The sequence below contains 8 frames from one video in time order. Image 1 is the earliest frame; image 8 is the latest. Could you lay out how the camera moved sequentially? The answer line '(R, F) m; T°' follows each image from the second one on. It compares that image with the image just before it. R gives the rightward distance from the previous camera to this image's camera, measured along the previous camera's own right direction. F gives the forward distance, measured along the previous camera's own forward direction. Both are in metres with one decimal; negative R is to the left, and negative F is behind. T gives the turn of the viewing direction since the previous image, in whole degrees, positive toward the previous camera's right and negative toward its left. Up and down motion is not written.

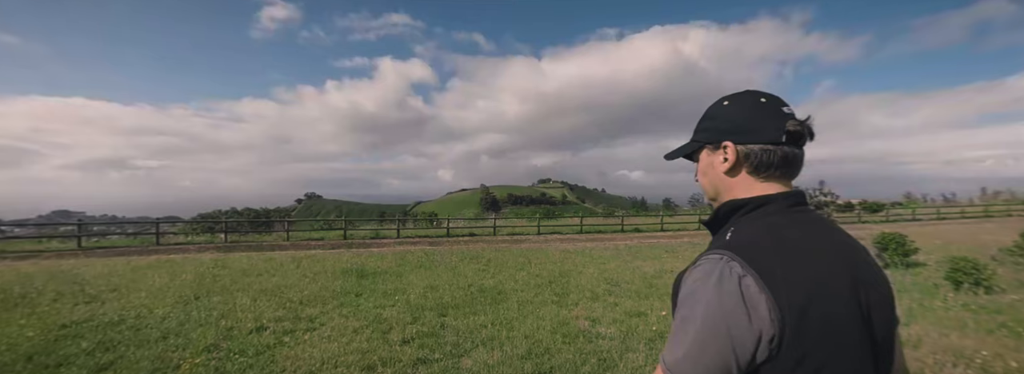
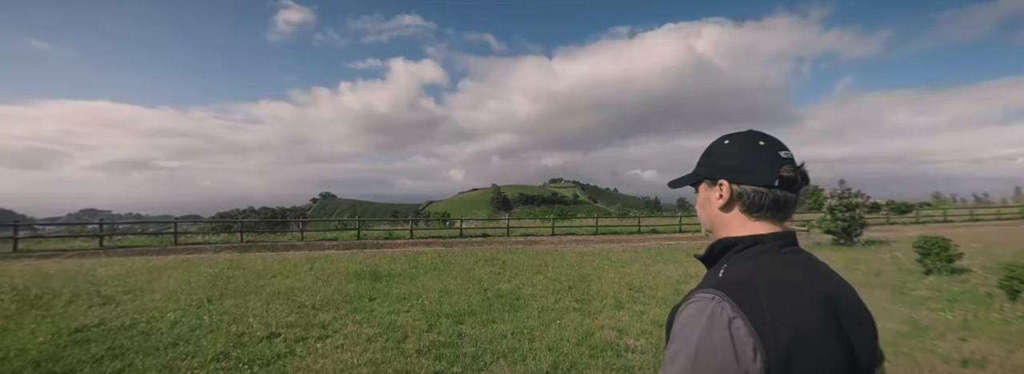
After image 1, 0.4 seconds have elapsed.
(-0.1, +0.3) m; -2°
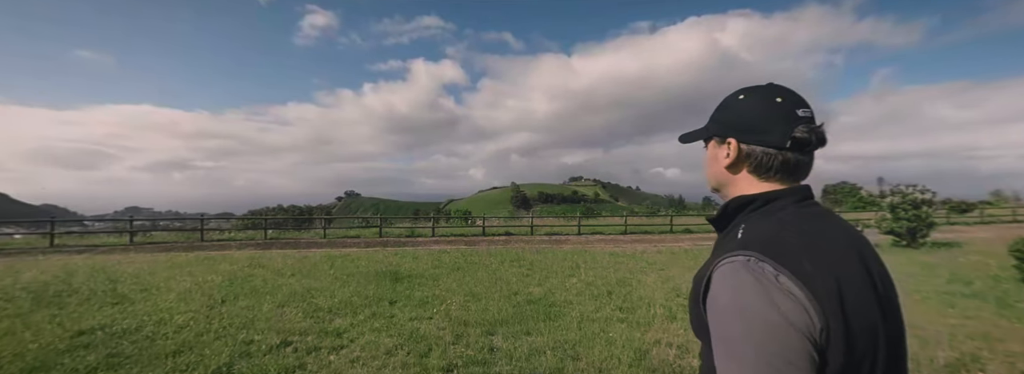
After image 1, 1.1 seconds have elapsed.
(-0.2, +0.7) m; -3°
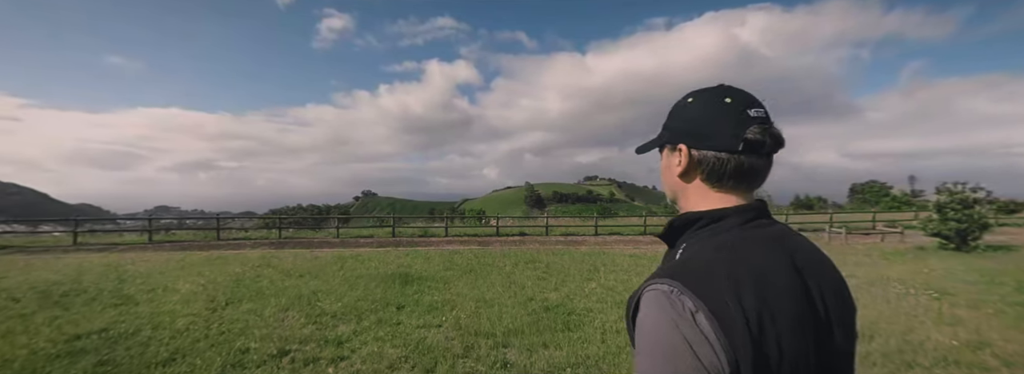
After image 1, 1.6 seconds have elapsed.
(0.0, +0.5) m; -2°
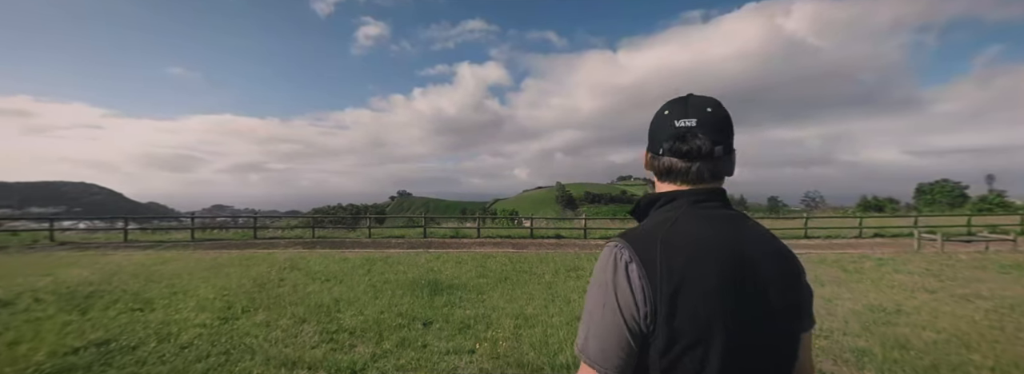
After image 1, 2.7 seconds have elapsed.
(-0.2, +1.0) m; -4°
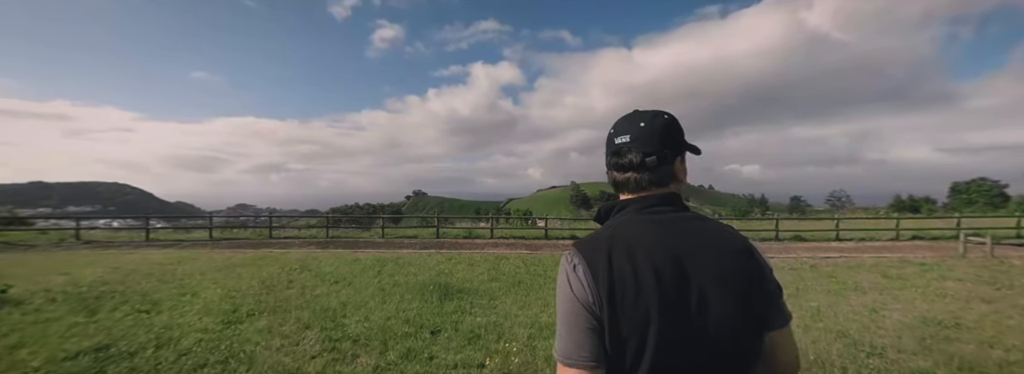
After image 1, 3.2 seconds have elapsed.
(0.0, +0.4) m; -2°
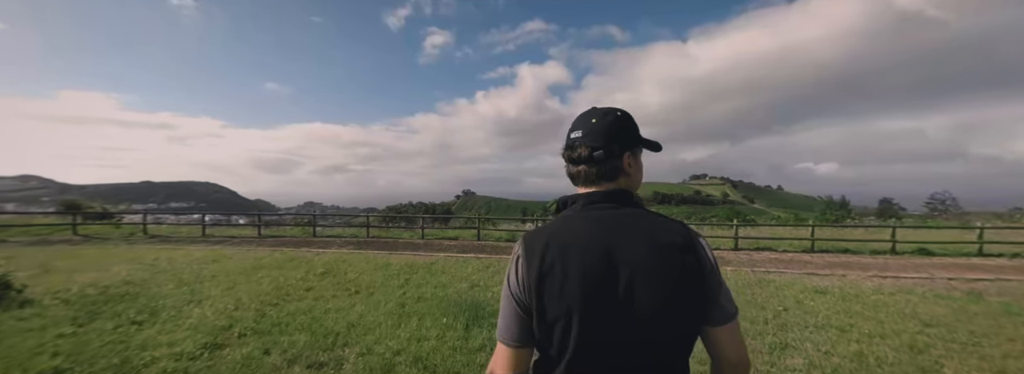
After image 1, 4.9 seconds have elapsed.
(0.0, +1.7) m; -6°
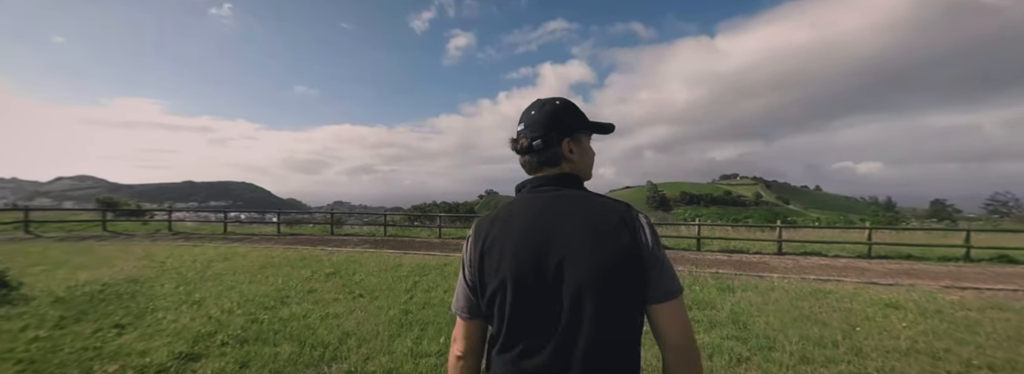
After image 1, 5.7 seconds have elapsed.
(+0.1, +0.9) m; -3°
